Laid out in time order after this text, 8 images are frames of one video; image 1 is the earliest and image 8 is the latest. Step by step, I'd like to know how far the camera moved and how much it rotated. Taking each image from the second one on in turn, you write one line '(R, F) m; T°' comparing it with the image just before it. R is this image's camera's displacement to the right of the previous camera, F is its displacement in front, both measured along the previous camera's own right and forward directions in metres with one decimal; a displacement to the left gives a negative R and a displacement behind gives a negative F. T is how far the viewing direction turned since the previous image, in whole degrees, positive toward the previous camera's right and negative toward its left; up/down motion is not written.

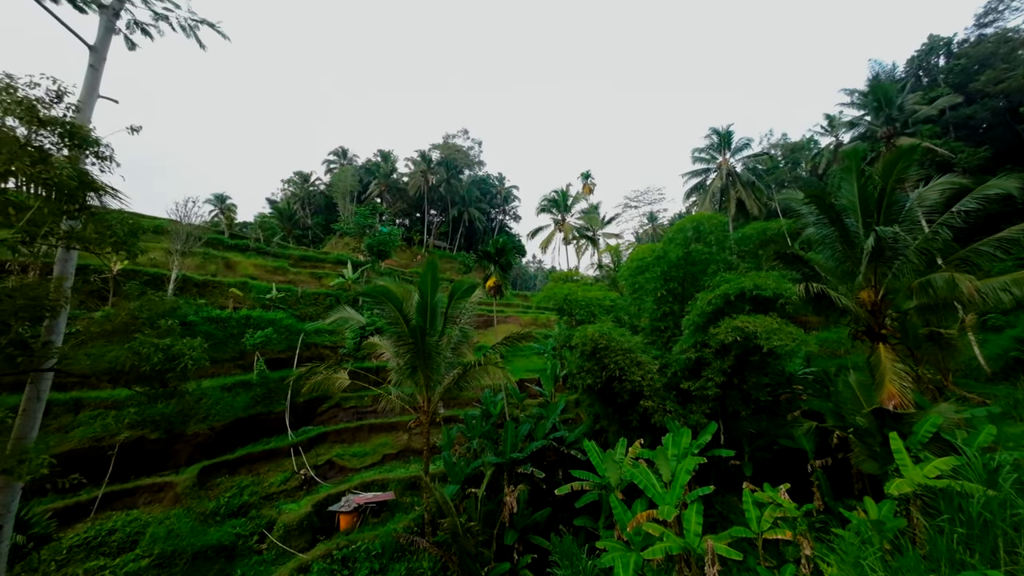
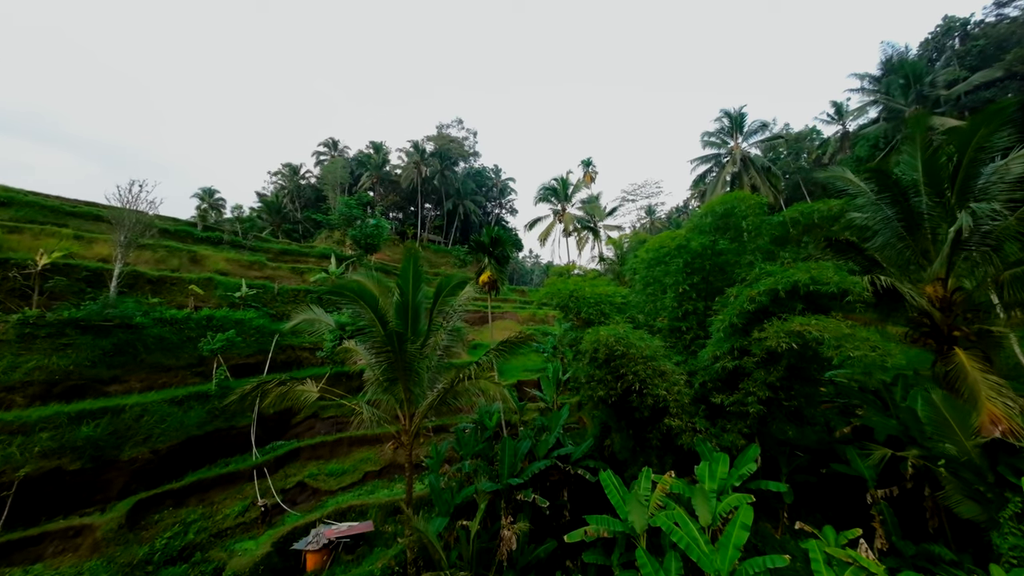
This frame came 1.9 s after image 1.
(0.0, +1.3) m; 0°
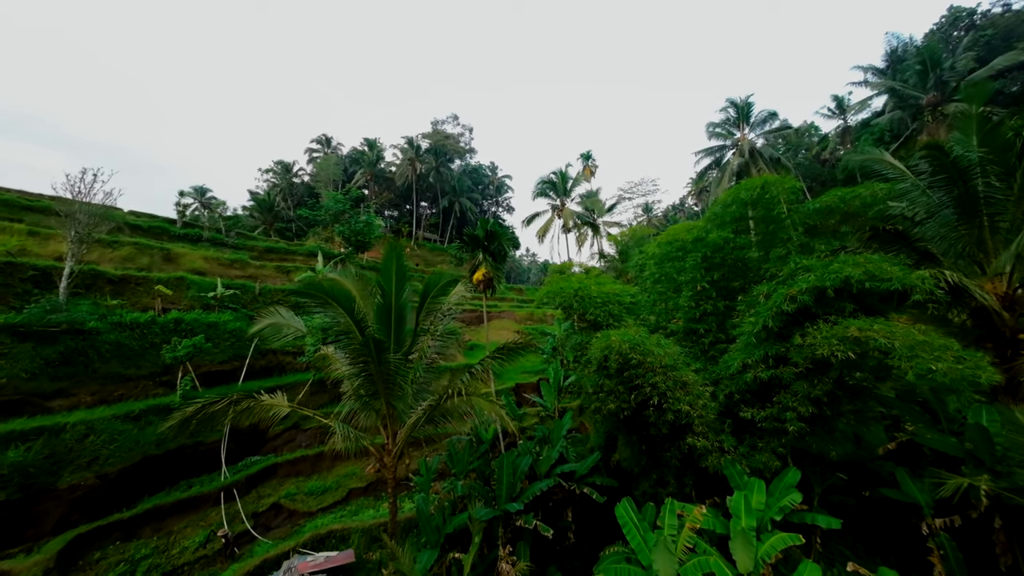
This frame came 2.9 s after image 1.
(0.0, +0.8) m; 0°
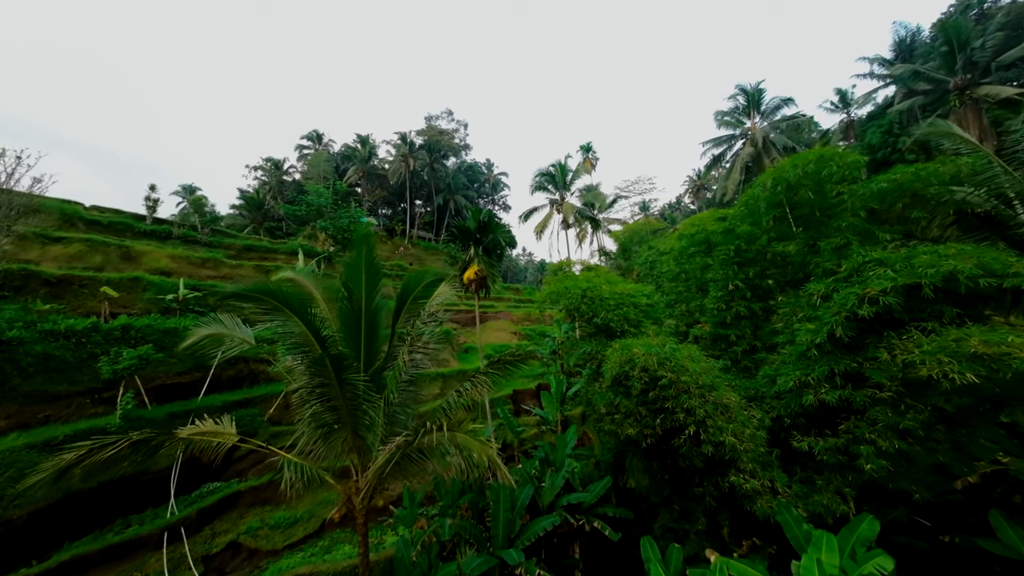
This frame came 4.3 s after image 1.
(0.0, +1.1) m; +1°
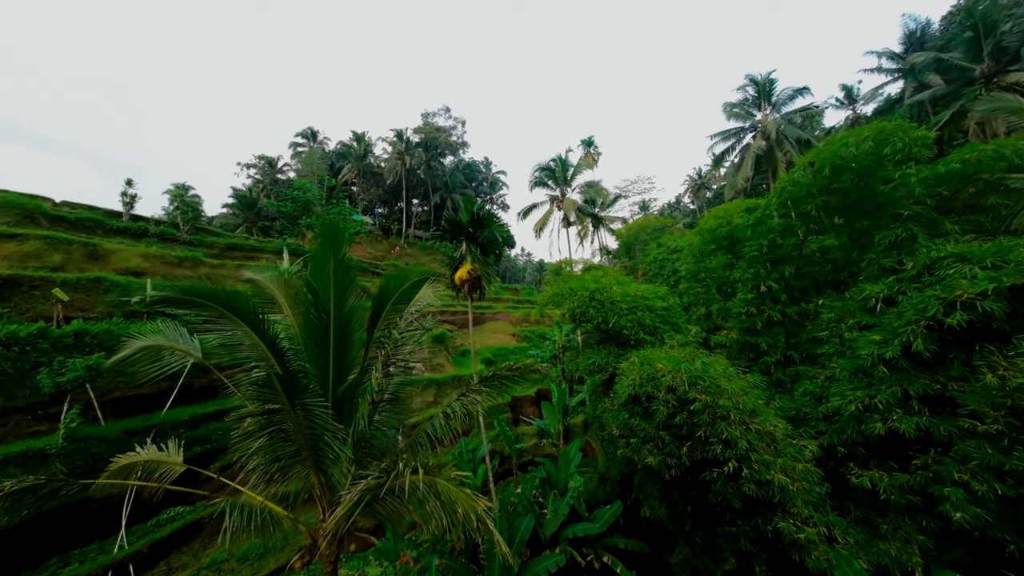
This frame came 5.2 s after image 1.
(0.0, +0.8) m; 0°
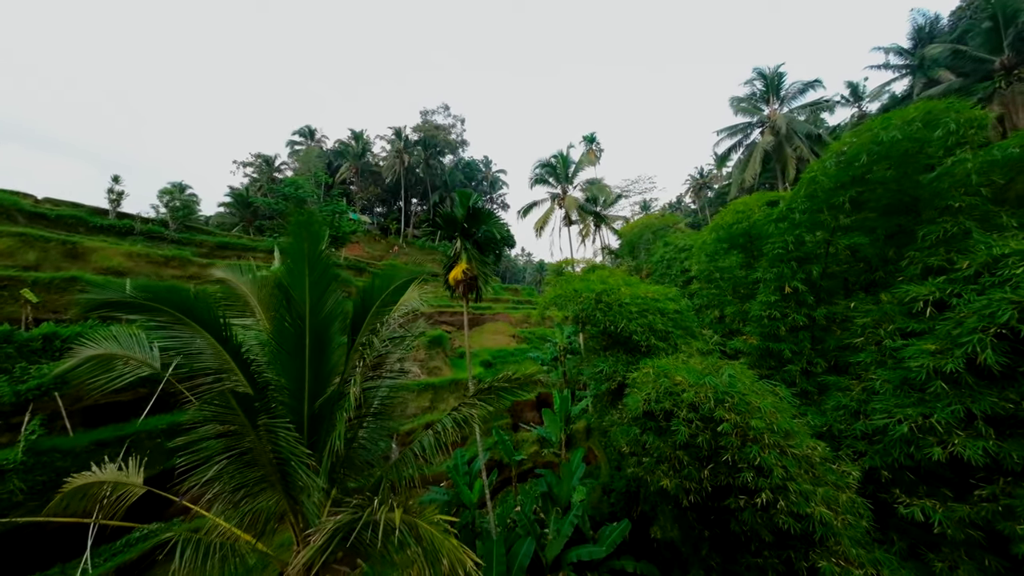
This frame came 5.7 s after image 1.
(0.0, +0.5) m; 0°
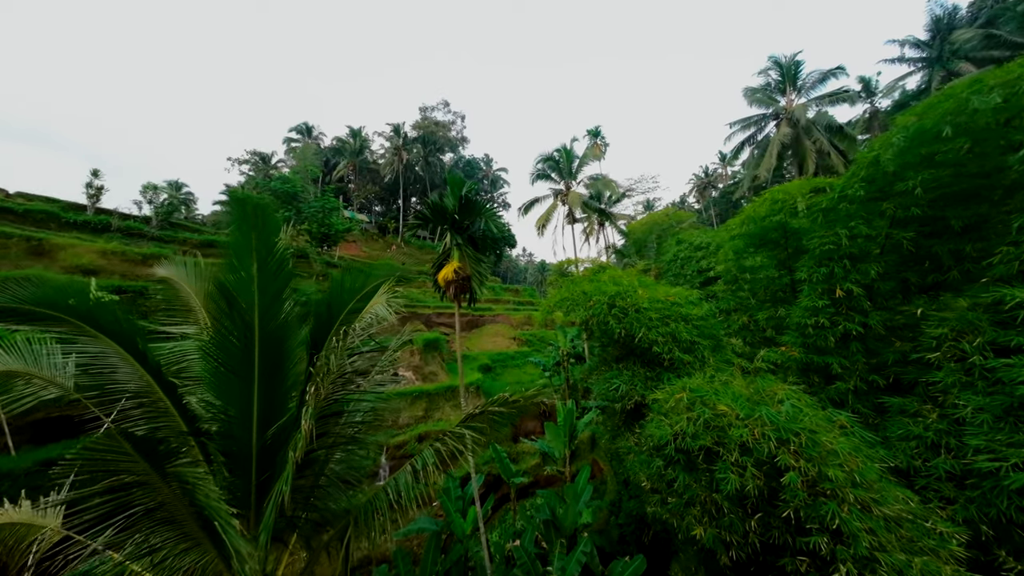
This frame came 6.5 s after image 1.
(0.0, +0.7) m; 0°
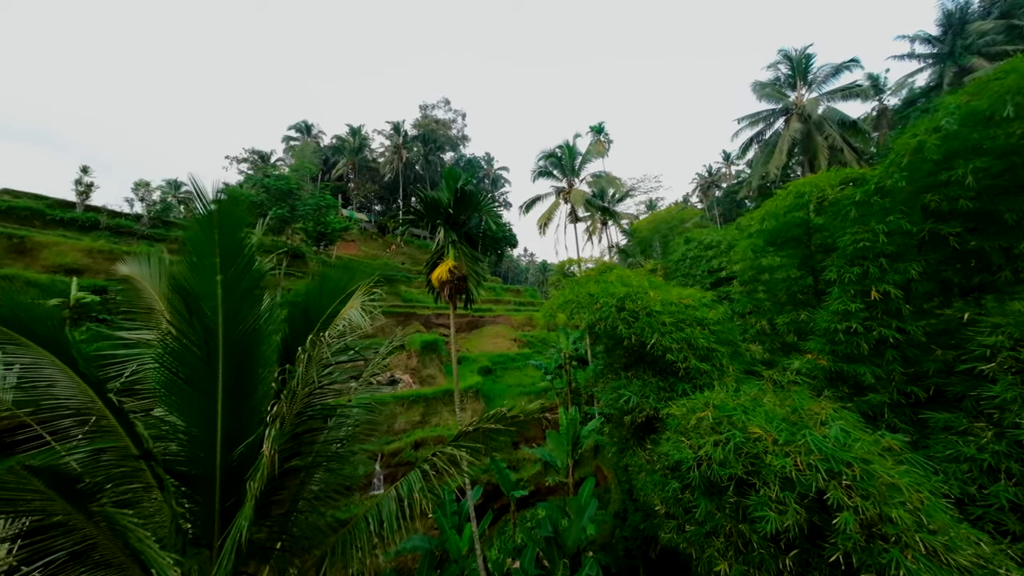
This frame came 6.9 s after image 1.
(0.0, +0.4) m; 0°
